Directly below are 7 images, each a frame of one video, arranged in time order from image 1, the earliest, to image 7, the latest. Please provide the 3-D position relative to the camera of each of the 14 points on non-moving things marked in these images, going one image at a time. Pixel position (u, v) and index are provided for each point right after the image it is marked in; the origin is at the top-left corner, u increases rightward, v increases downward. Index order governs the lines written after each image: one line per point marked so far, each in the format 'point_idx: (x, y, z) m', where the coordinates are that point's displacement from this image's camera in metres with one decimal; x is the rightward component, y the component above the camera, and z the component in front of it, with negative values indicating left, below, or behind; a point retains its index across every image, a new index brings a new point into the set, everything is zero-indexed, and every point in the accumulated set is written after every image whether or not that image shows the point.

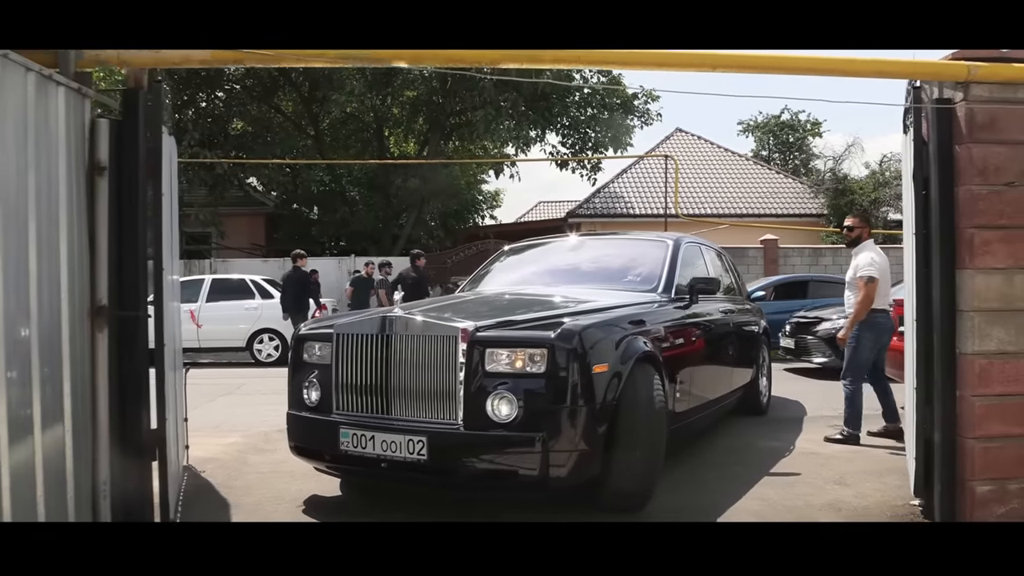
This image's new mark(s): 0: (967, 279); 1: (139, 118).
0: (+2.2, 0.0, +3.5) m
1: (-1.7, +0.8, +3.5) m
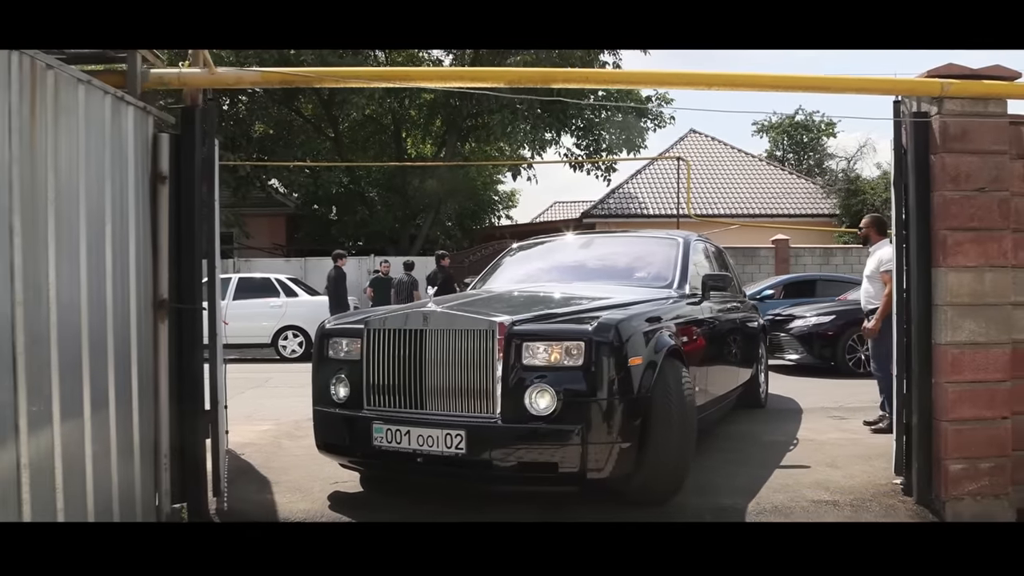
0: (+2.2, +0.1, +3.9) m
1: (-1.6, +0.8, +3.9) m
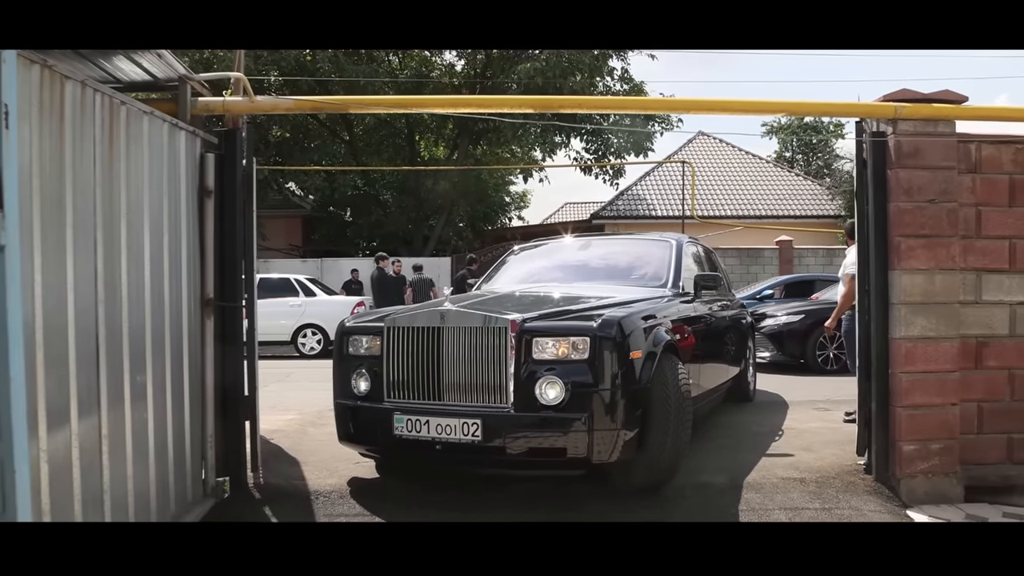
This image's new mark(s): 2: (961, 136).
0: (+2.3, +0.1, +4.4) m
1: (-1.6, +0.8, +4.5) m
2: (+2.7, +0.9, +4.4) m
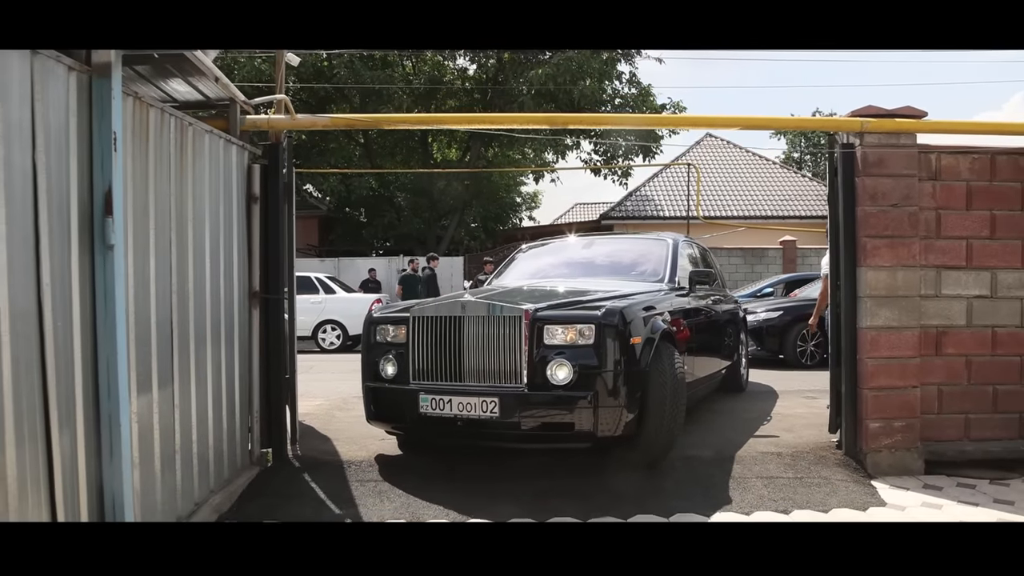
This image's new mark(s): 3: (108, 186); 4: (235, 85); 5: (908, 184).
0: (+2.3, +0.1, +4.9) m
1: (-1.6, +0.8, +5.1) m
2: (+2.7, +0.9, +5.0) m
3: (-1.7, +0.4, +3.1) m
4: (-1.7, +1.3, +4.6) m
5: (+2.6, +0.7, +4.9) m
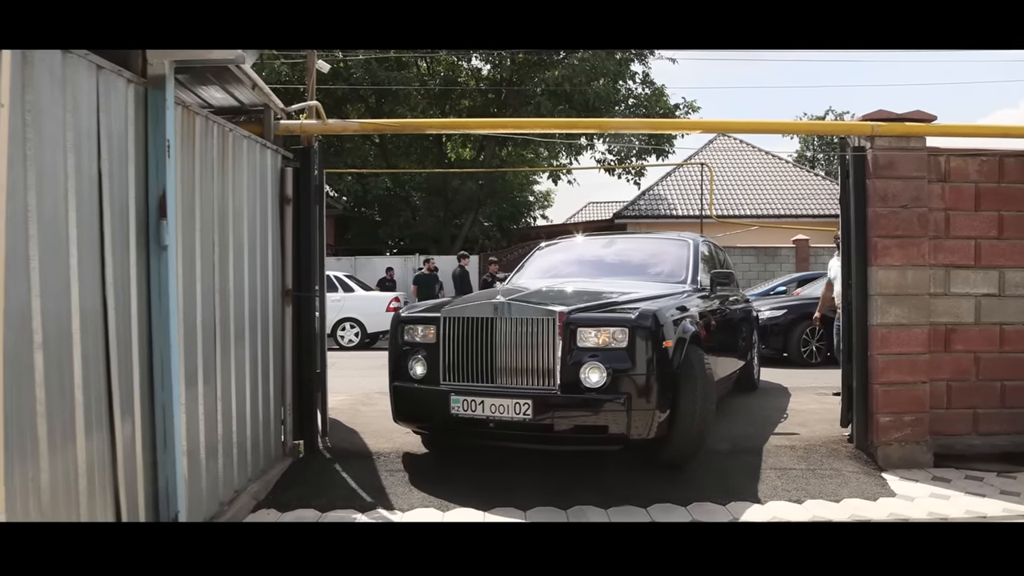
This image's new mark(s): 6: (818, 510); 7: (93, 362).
0: (+2.5, +0.1, +5.1) m
1: (-1.4, +0.8, +5.3) m
2: (+2.9, +1.0, +5.1) m
3: (-1.6, +0.4, +3.3) m
4: (-1.6, +1.3, +4.8) m
5: (+2.8, +0.7, +5.1) m
6: (+1.8, -1.3, +4.4) m
7: (-1.6, -0.3, +2.9) m
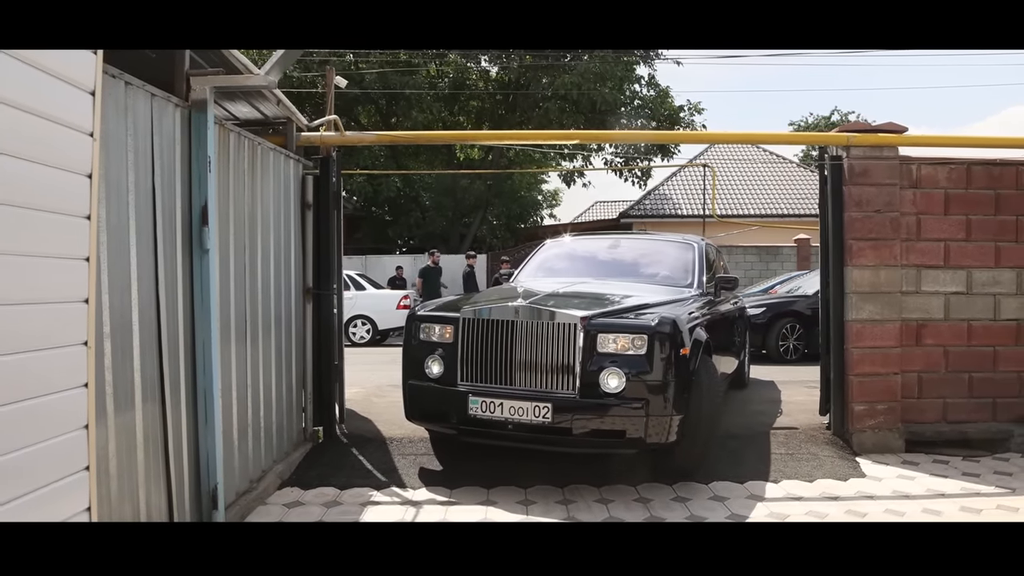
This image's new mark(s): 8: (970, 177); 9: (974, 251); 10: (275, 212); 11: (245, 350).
0: (+2.5, +0.1, +5.5) m
1: (-1.4, +0.9, +5.8) m
2: (+2.9, +1.0, +5.5) m
3: (-1.6, +0.4, +3.8) m
4: (-1.5, +1.3, +5.3) m
5: (+2.8, +0.7, +5.5) m
6: (+1.8, -1.3, +4.8) m
7: (-1.6, -0.3, +3.3) m
8: (+3.4, +0.8, +5.6) m
9: (+3.5, +0.3, +5.6) m
10: (-1.6, +0.5, +5.1) m
11: (-1.6, -0.4, +4.5) m
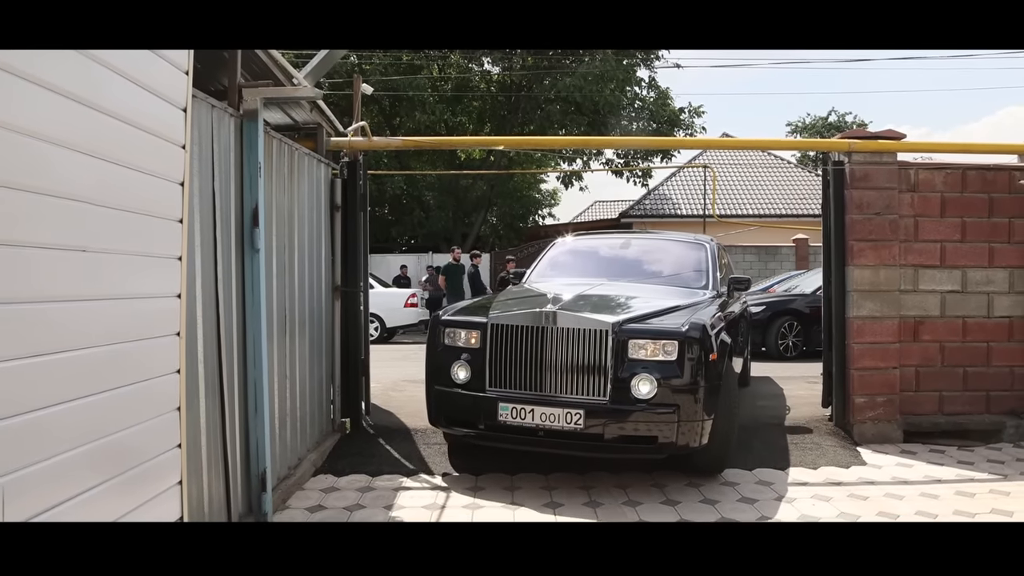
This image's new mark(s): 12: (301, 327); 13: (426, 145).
0: (+2.6, +0.1, +5.8) m
1: (-1.2, +0.9, +6.0) m
2: (+3.0, +1.0, +5.8) m
3: (-1.4, +0.5, +4.0) m
4: (-1.4, +1.3, +5.6) m
5: (+2.9, +0.7, +5.8) m
6: (+2.0, -1.3, +5.1) m
7: (-1.5, -0.3, +3.6) m
8: (+3.6, +0.8, +5.9) m
9: (+3.6, +0.3, +5.9) m
10: (-1.5, +0.5, +5.3) m
11: (-1.5, -0.3, +4.8) m
12: (-1.5, -0.3, +5.1) m
13: (-0.7, +1.2, +6.1) m
